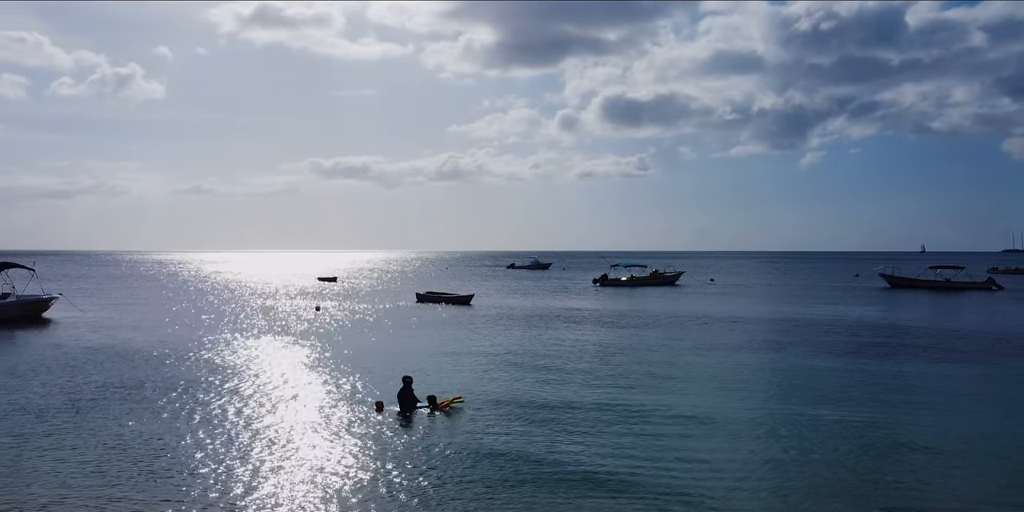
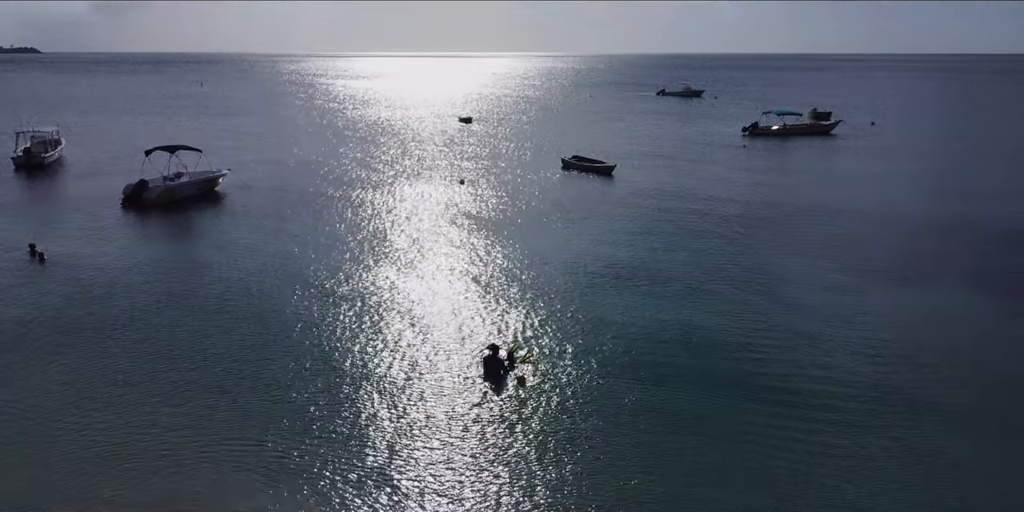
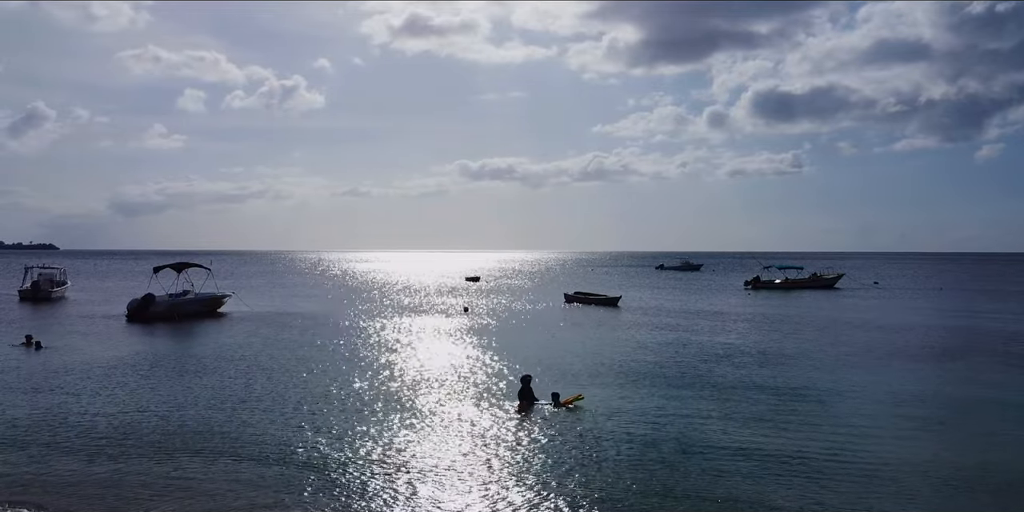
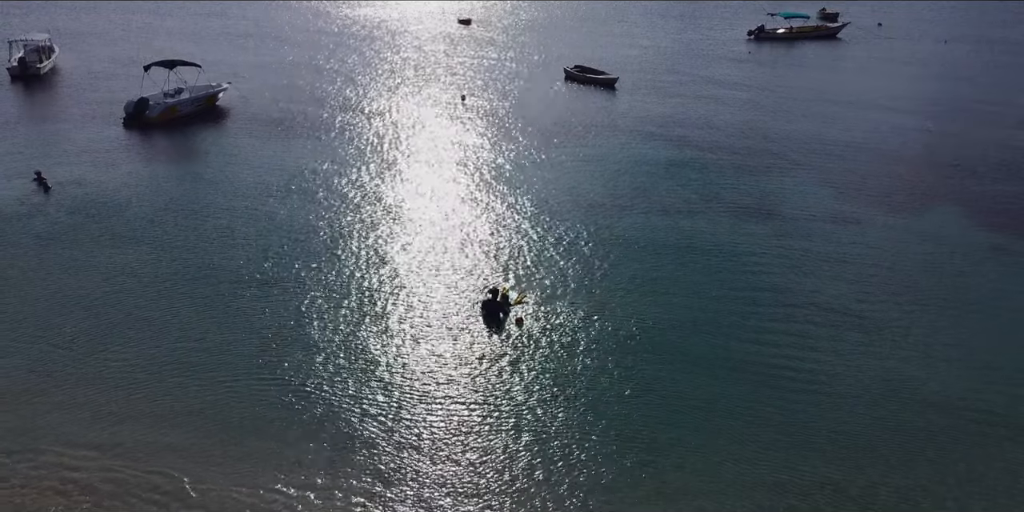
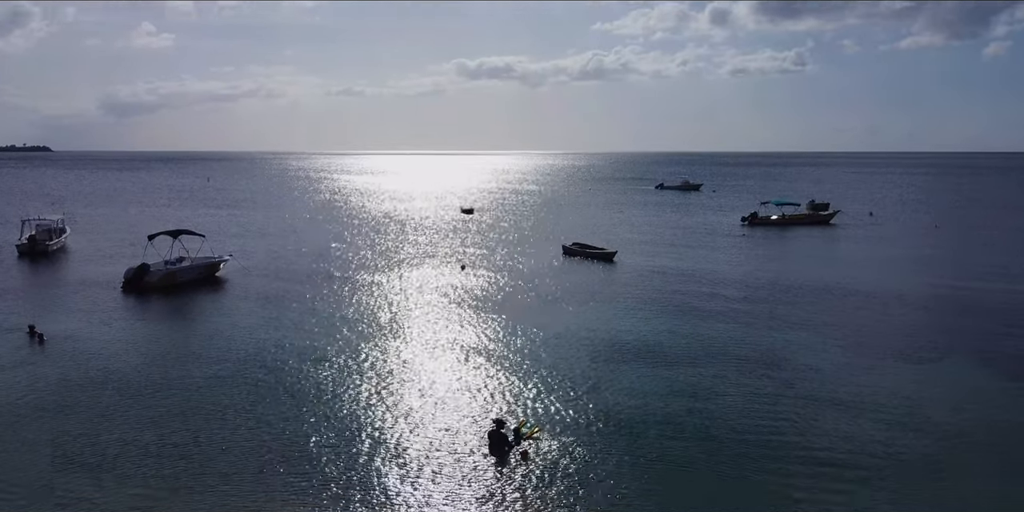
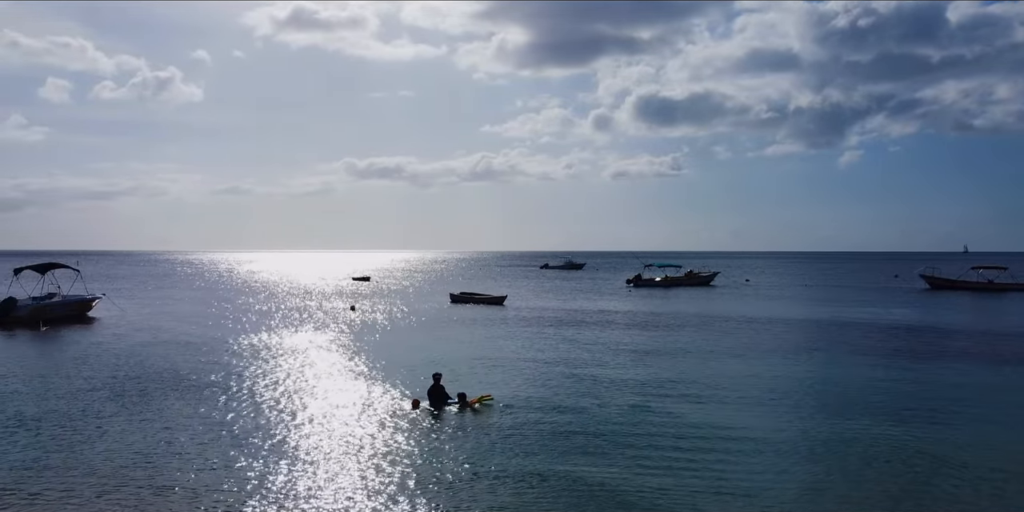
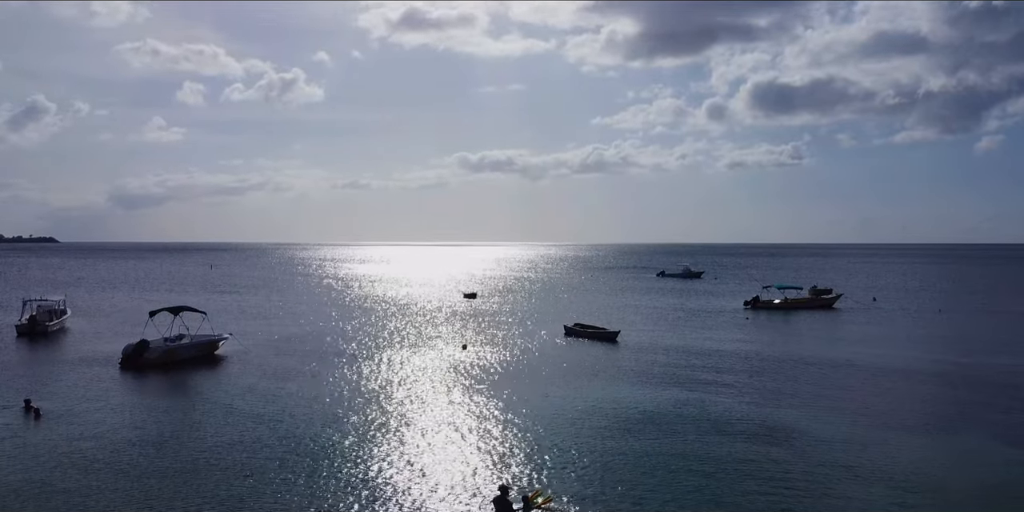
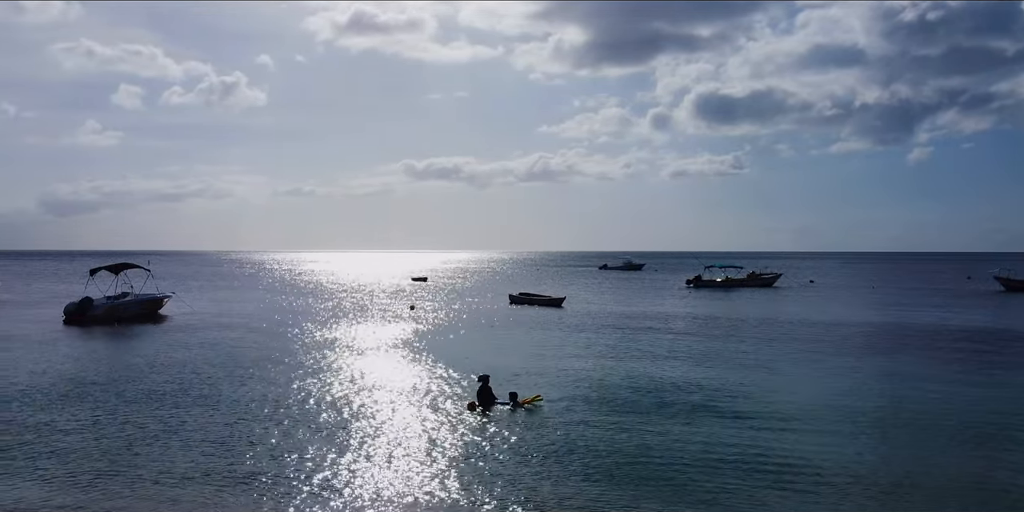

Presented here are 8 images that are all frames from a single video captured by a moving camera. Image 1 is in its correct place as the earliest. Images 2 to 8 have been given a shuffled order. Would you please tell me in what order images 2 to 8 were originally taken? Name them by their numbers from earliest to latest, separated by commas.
6, 8, 3, 7, 5, 2, 4
